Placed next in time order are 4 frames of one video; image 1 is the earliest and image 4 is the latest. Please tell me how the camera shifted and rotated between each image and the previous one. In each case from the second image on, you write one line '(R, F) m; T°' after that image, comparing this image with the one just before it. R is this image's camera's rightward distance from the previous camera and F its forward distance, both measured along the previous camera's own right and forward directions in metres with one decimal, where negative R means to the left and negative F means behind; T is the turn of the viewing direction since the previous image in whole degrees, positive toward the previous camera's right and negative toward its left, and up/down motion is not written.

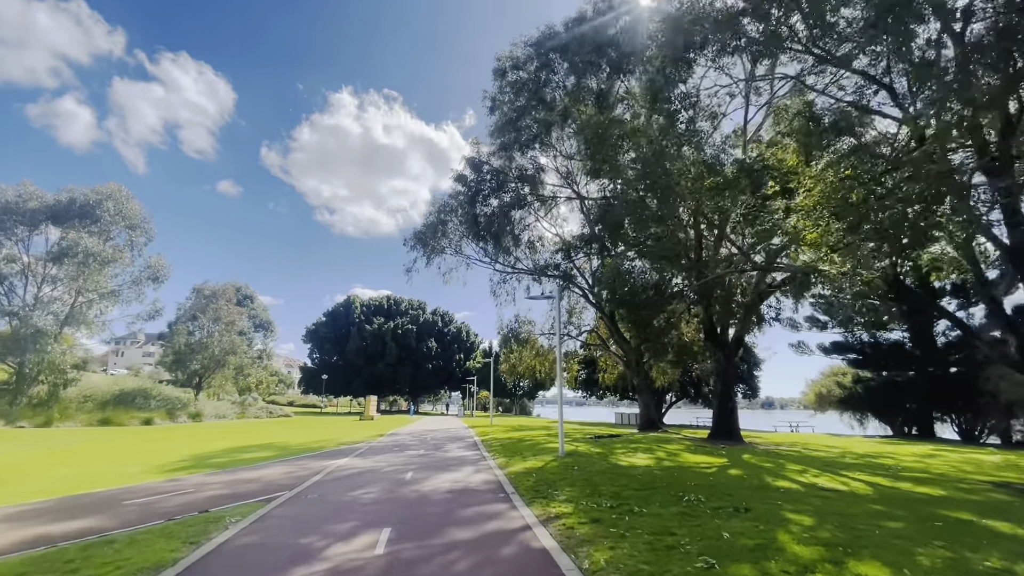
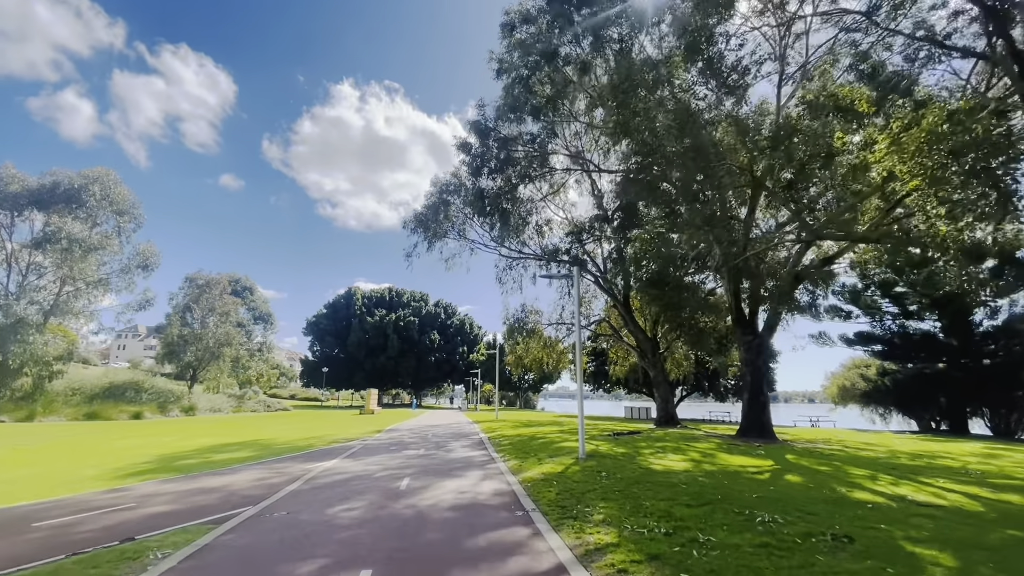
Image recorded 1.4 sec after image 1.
(-0.3, +2.0) m; 0°
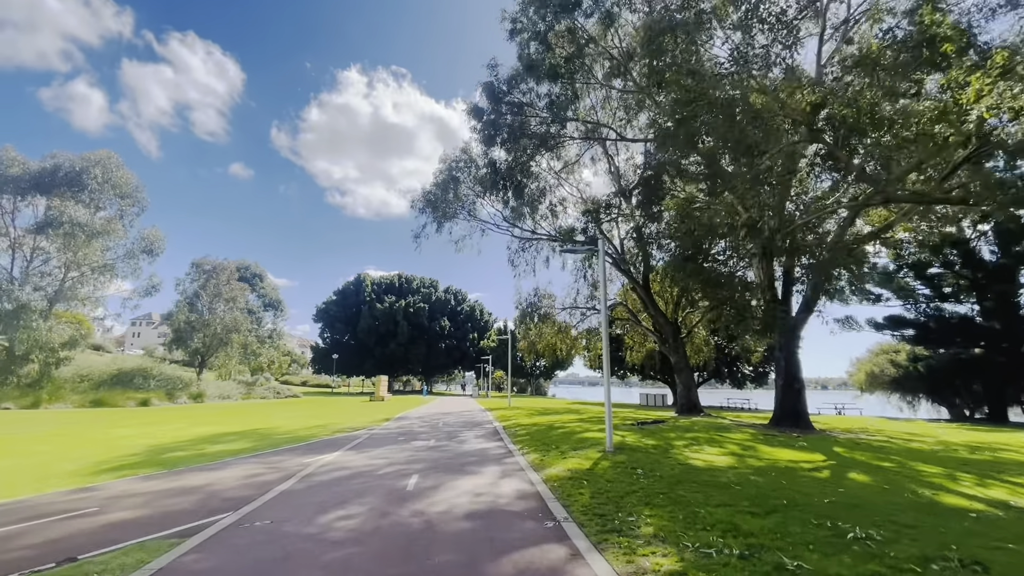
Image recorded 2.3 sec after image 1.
(-0.2, +1.3) m; -1°
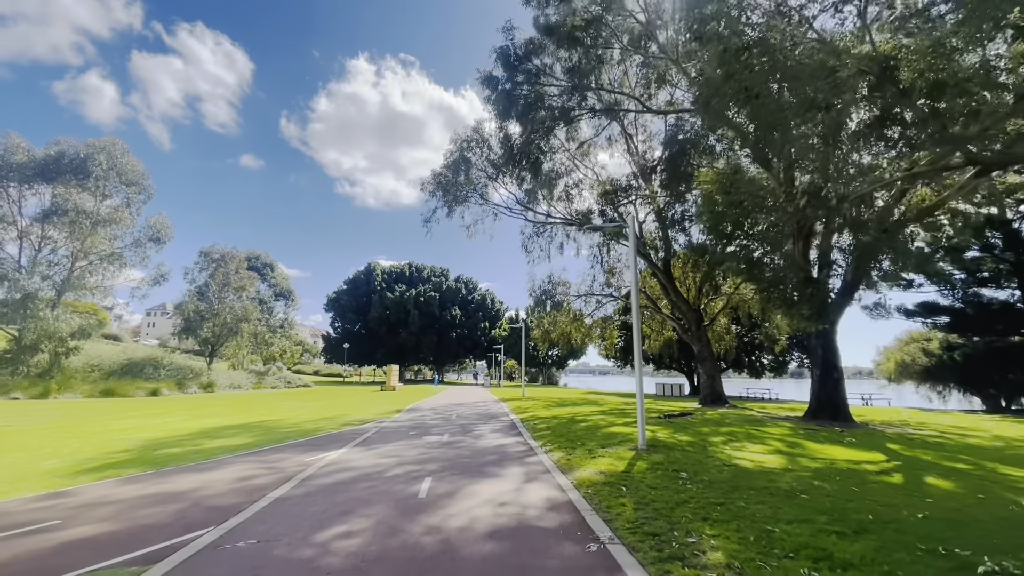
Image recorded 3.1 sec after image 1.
(-0.3, +1.1) m; -1°
